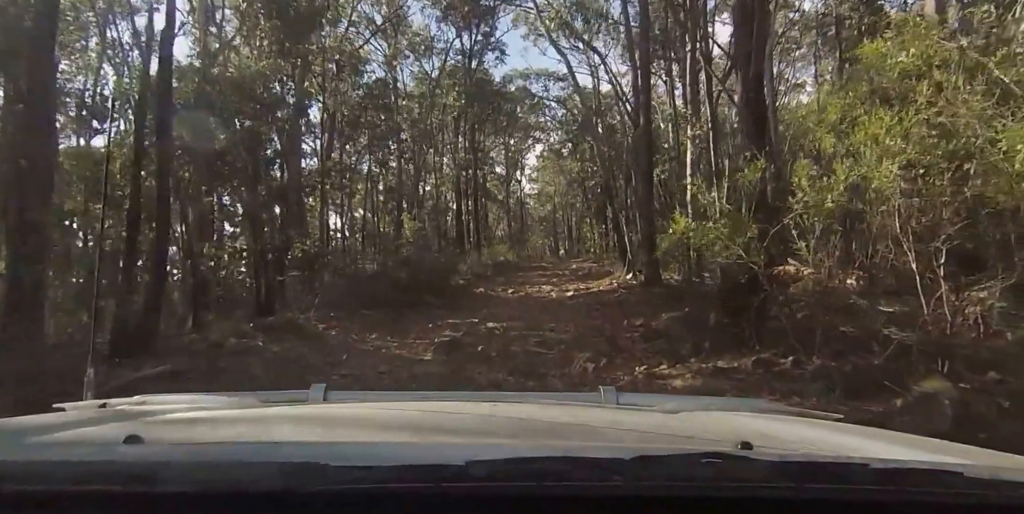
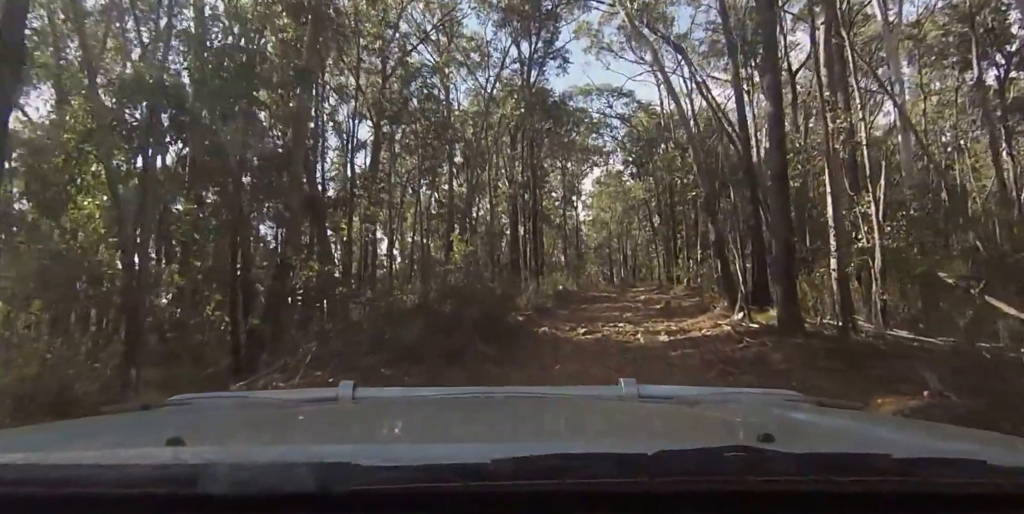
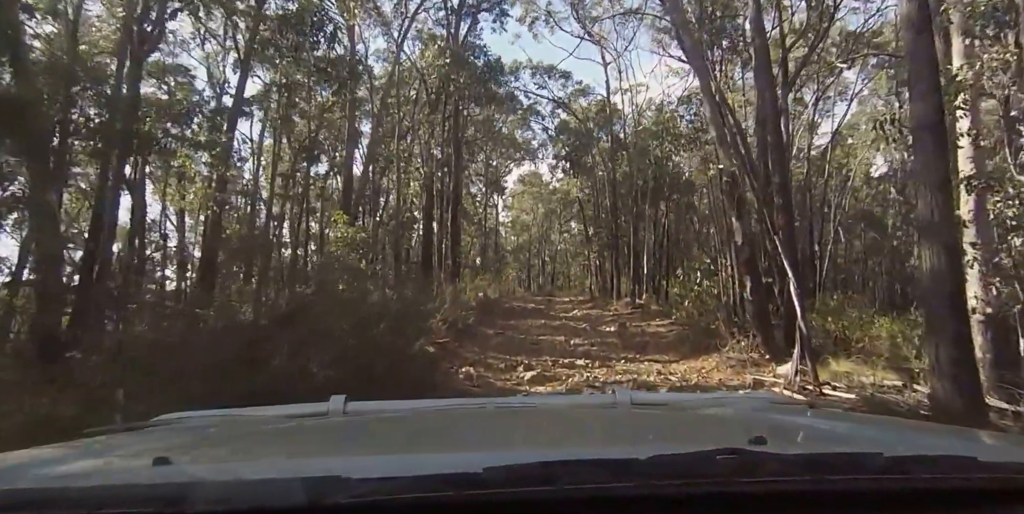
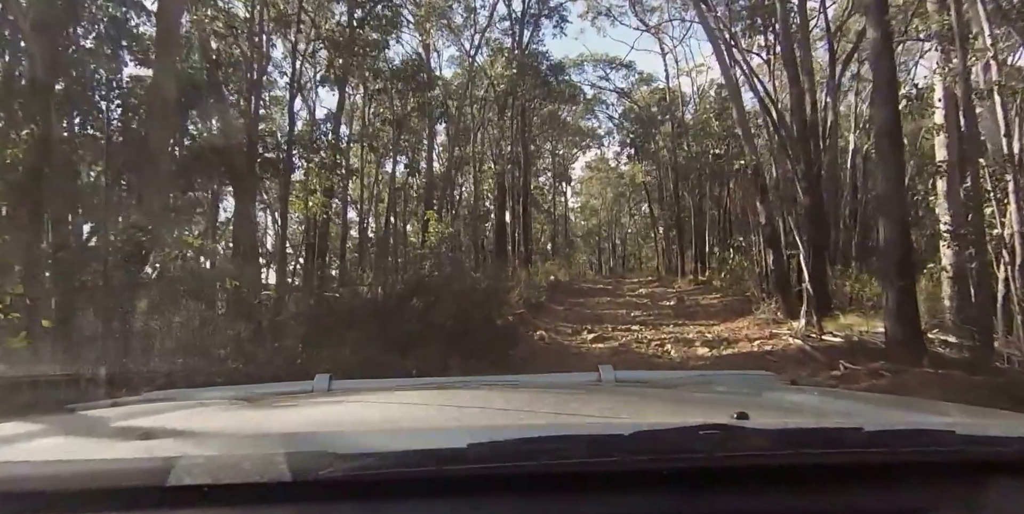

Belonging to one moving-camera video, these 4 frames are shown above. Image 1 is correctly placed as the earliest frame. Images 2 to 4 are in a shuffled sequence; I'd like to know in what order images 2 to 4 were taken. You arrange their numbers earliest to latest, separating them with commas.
2, 4, 3
